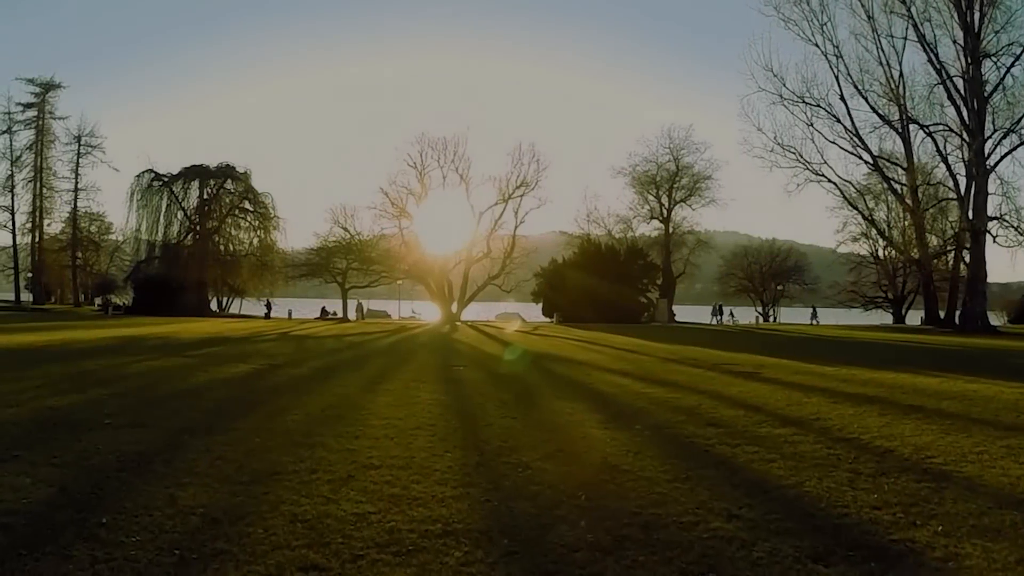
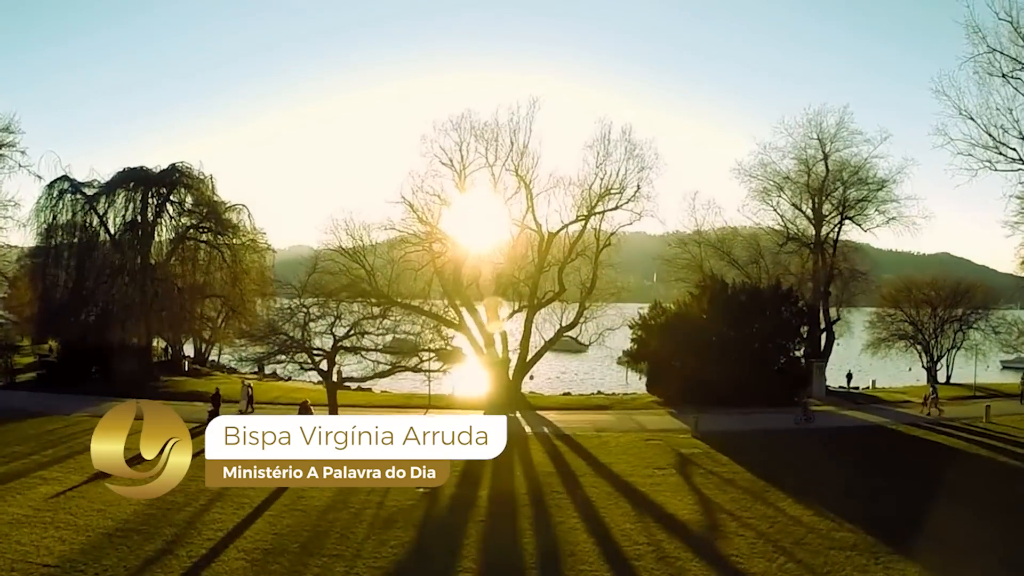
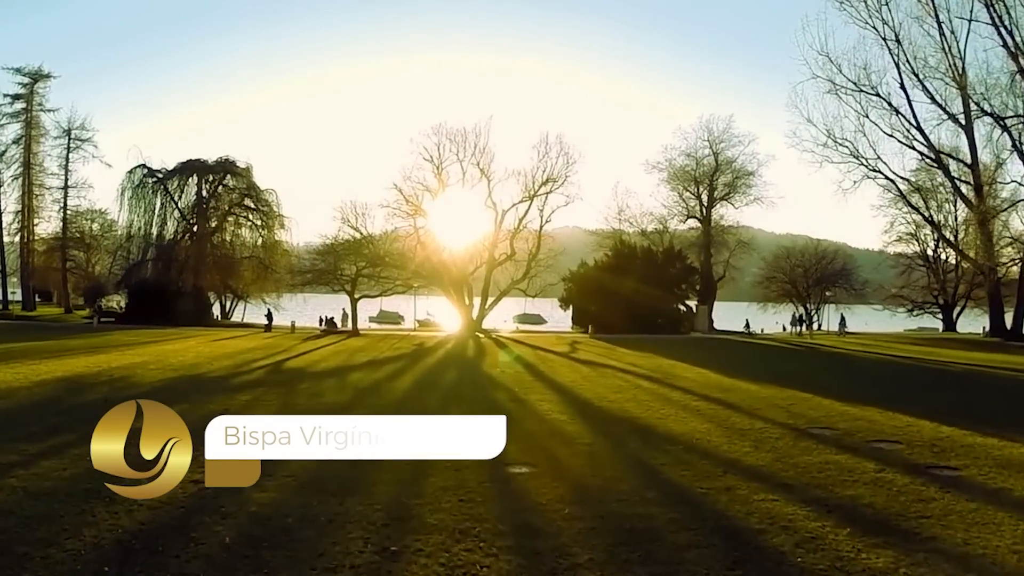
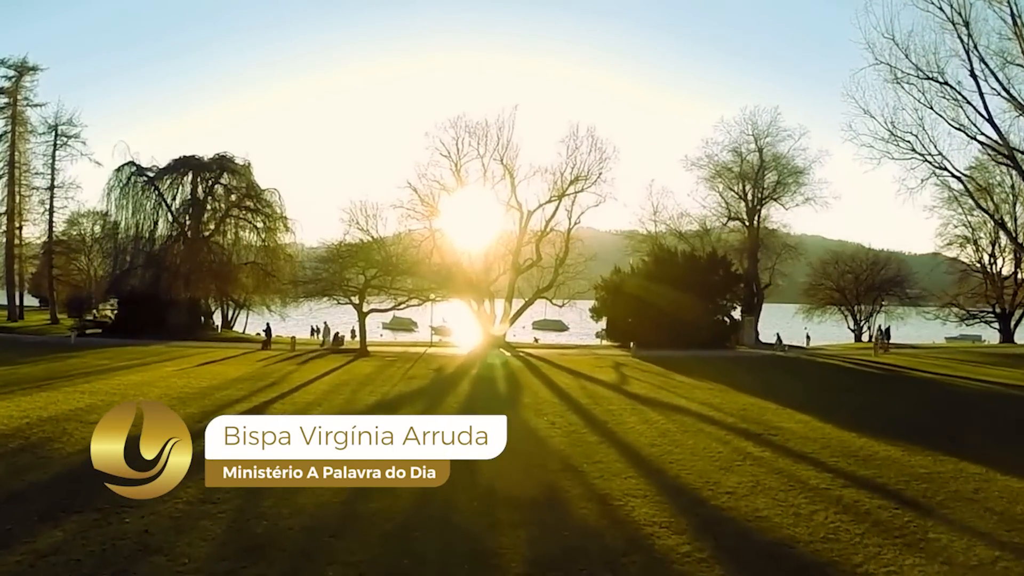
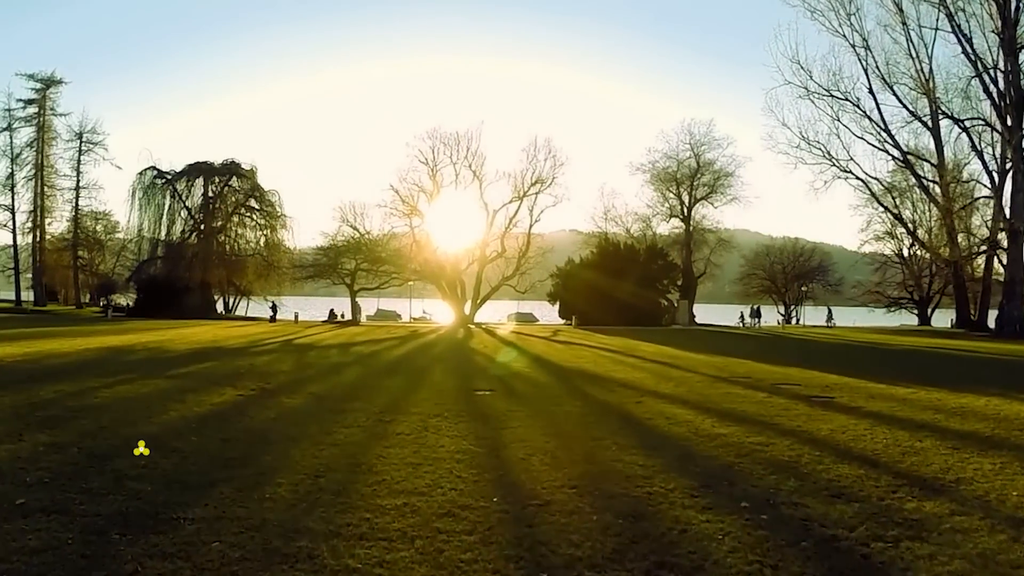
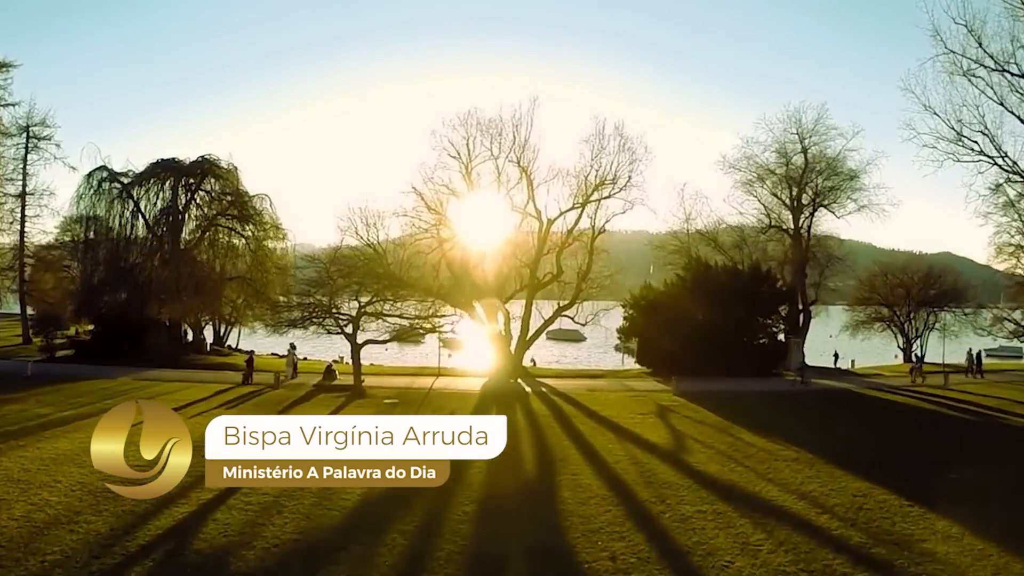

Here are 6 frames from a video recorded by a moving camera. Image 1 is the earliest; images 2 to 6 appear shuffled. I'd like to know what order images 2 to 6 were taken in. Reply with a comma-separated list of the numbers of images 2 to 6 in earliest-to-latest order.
5, 3, 4, 6, 2
